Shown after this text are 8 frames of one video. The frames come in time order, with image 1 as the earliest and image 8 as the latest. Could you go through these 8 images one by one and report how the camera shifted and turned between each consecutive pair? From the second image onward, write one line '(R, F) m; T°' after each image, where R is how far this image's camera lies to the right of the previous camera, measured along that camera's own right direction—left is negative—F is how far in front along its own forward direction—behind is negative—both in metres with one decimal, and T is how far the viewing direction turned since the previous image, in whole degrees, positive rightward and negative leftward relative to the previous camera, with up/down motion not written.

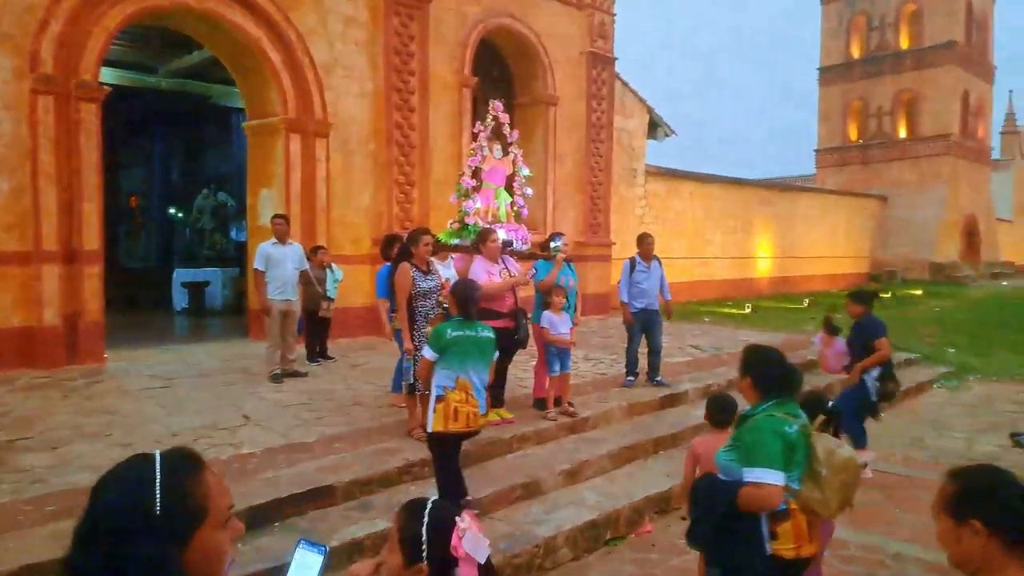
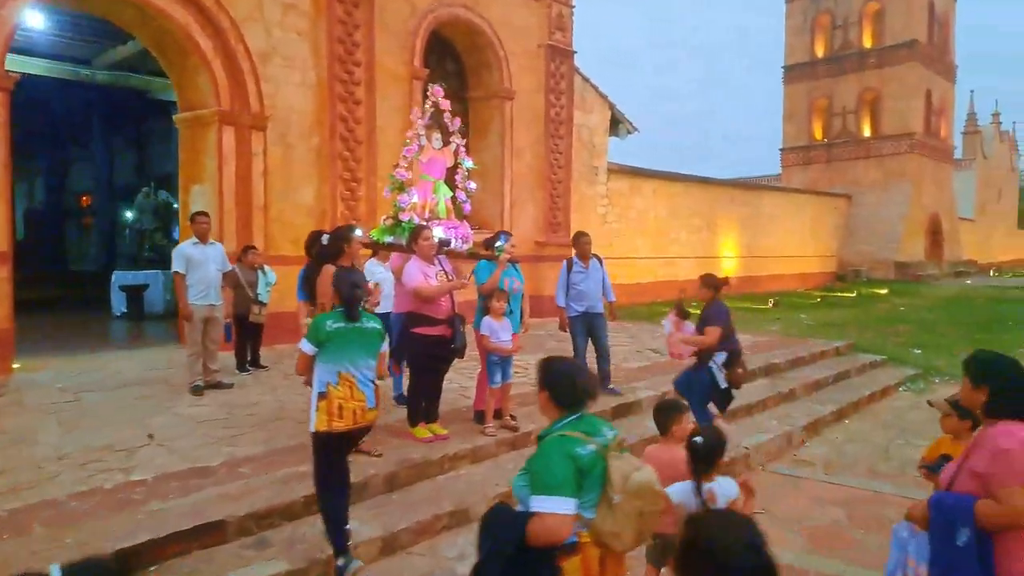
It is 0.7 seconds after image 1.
(+0.3, +0.5) m; +2°
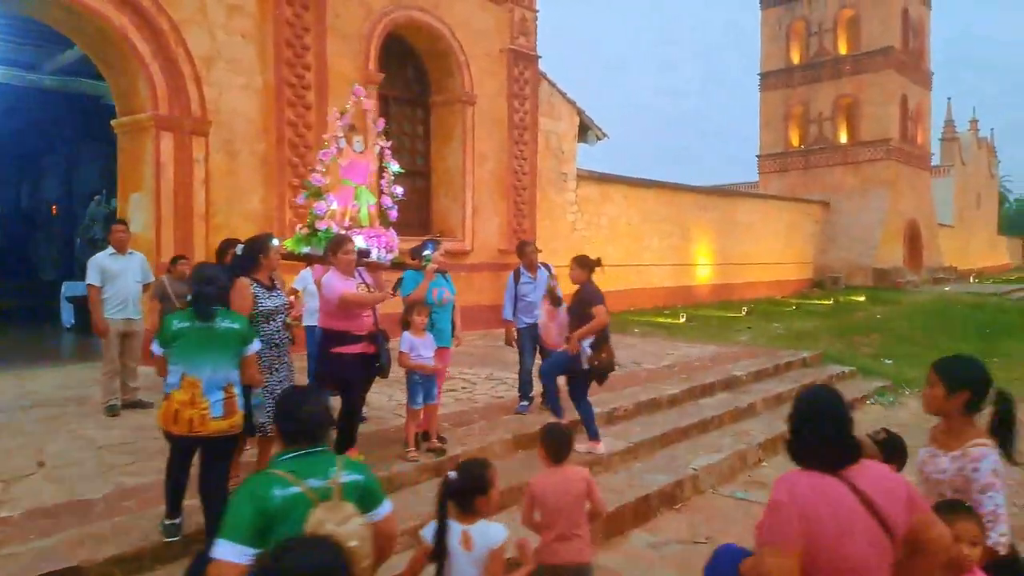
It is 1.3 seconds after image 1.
(+0.5, +0.3) m; +1°
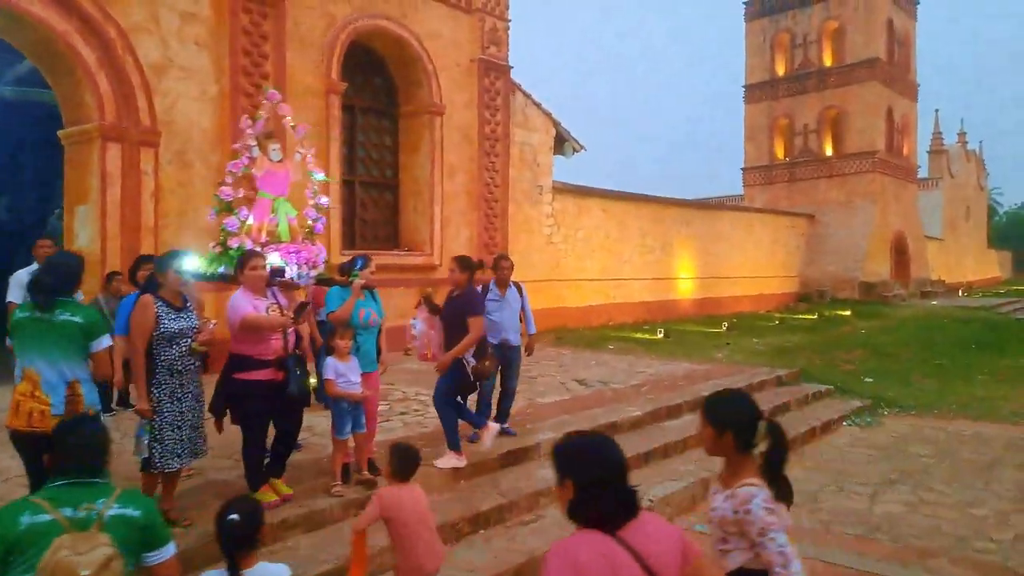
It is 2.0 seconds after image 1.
(+0.4, +0.3) m; 0°
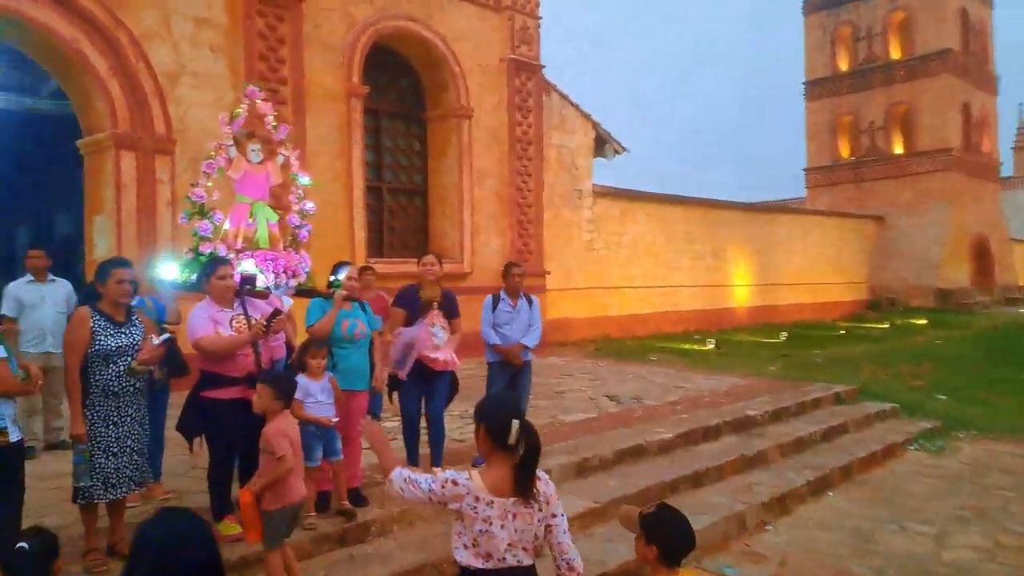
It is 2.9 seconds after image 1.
(+0.4, +0.6) m; -5°
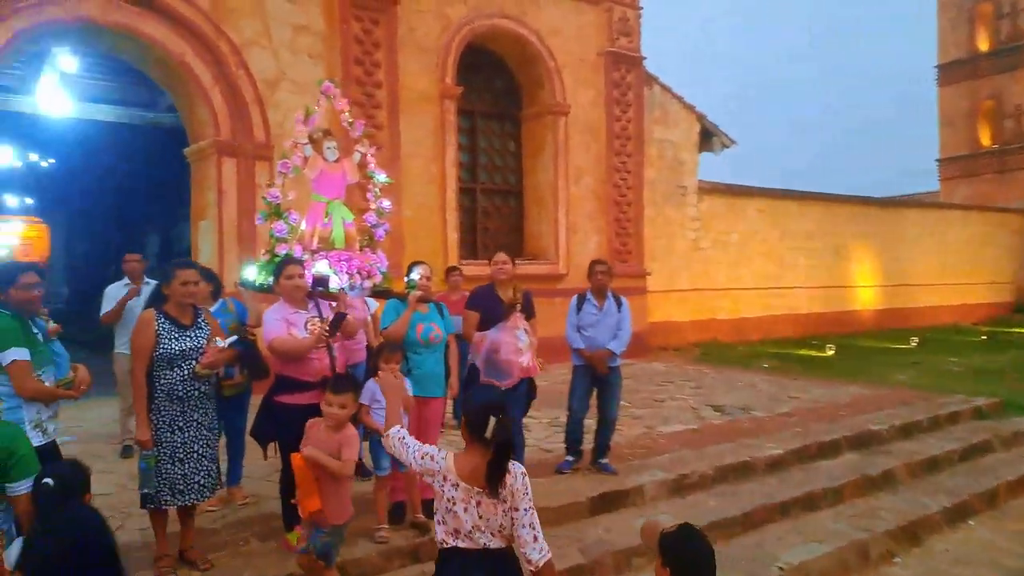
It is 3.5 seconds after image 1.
(+0.1, +0.4) m; -8°
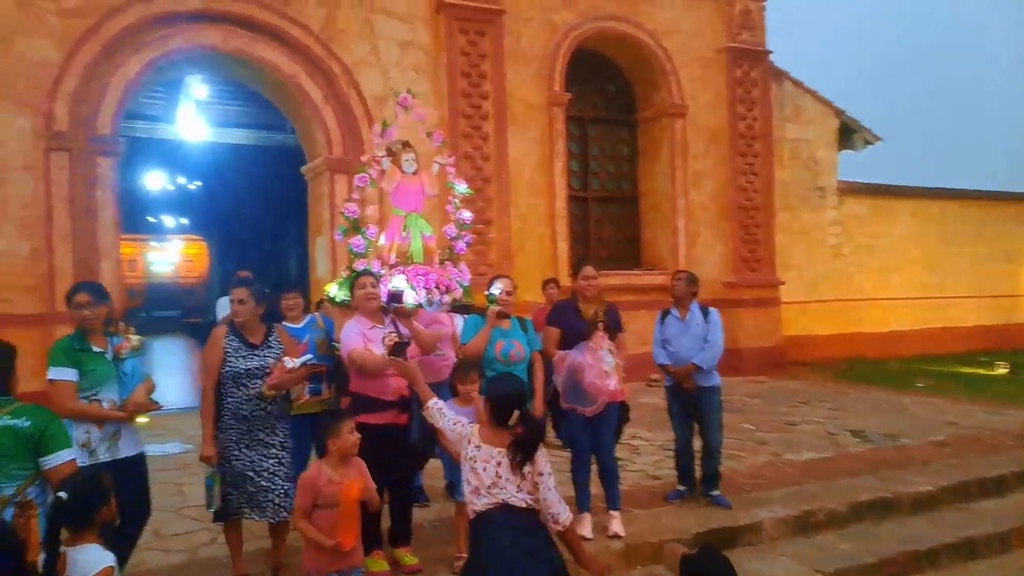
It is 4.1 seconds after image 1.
(+0.3, +0.4) m; -11°
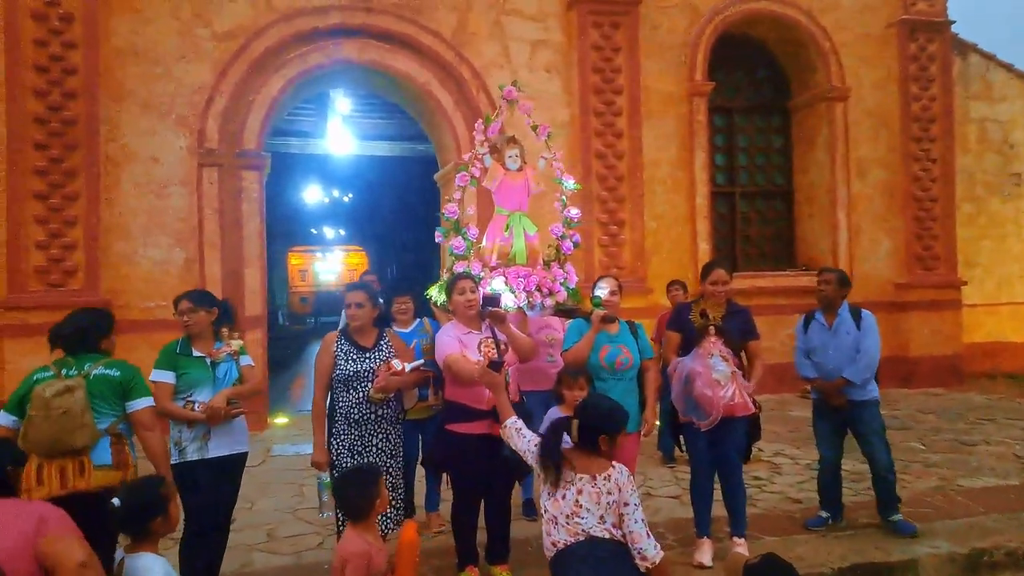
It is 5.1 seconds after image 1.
(+0.3, +0.3) m; -12°
